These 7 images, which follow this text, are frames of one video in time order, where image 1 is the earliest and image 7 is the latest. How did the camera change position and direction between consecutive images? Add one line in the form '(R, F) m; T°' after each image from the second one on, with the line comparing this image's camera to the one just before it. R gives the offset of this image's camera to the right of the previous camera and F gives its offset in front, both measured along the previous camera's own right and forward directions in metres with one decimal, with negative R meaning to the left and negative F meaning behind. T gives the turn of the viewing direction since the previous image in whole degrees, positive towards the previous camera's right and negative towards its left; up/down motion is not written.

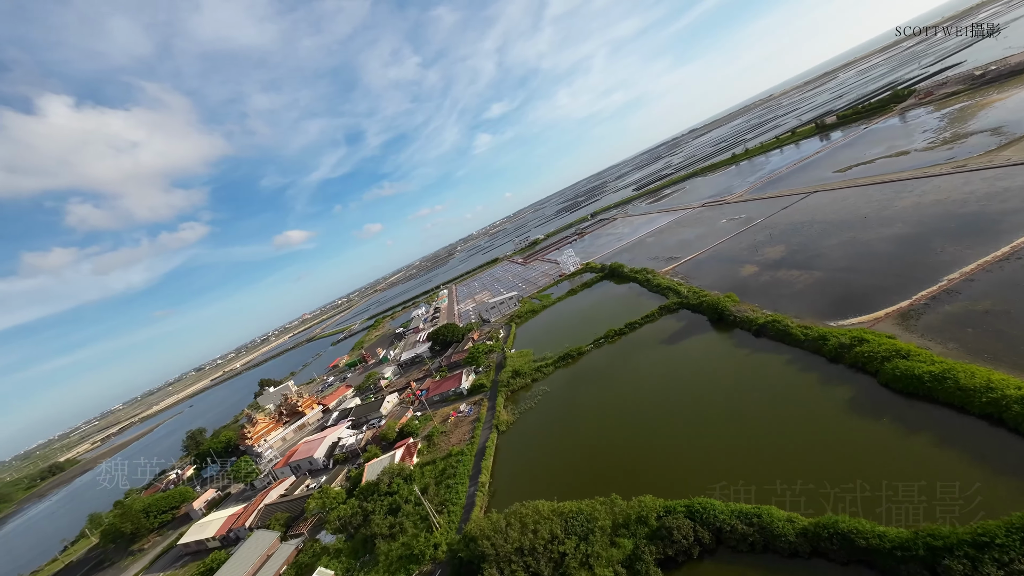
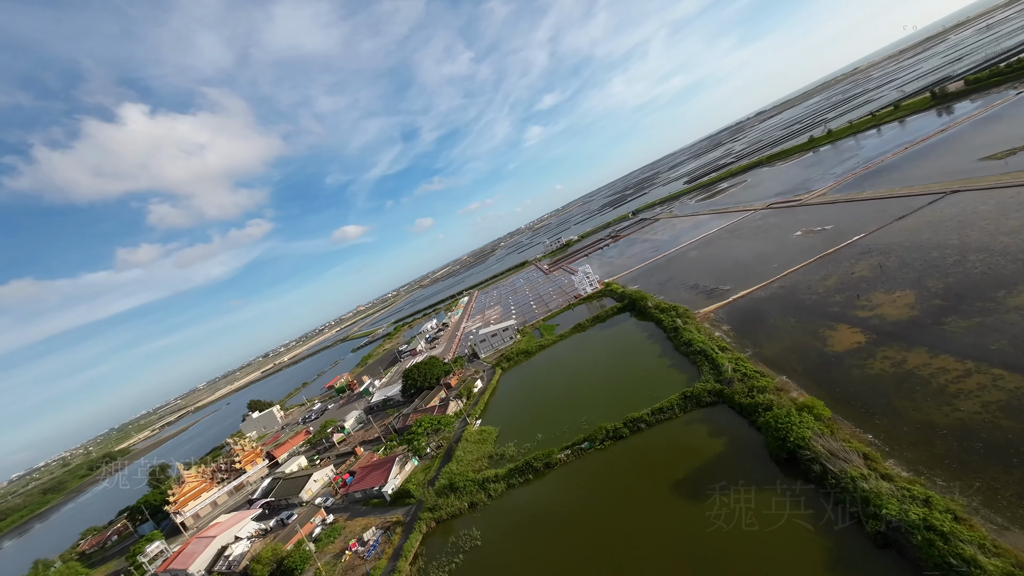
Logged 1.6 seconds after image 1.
(+4.6, +9.0) m; -7°
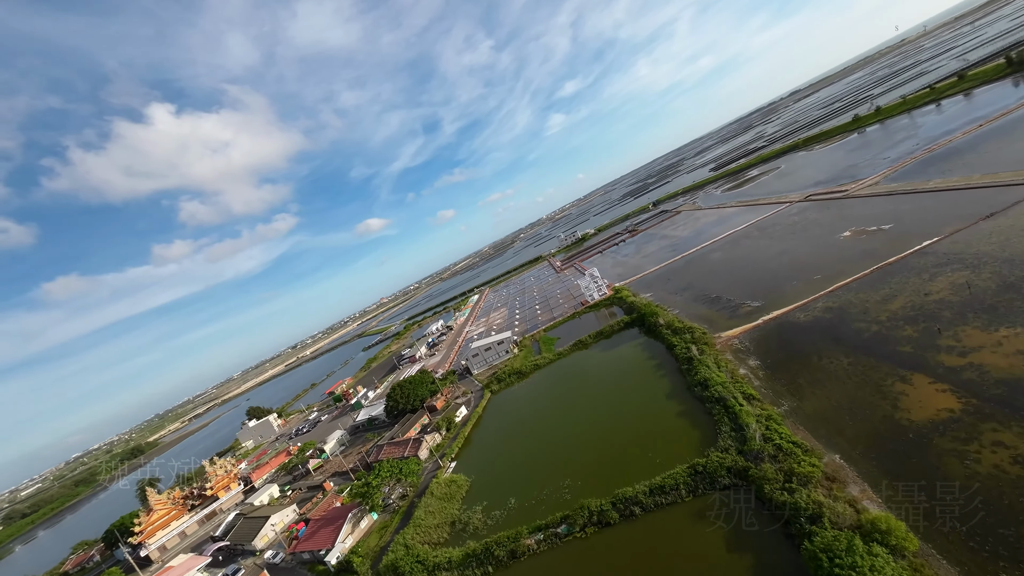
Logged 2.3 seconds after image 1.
(+2.1, +3.7) m; -3°
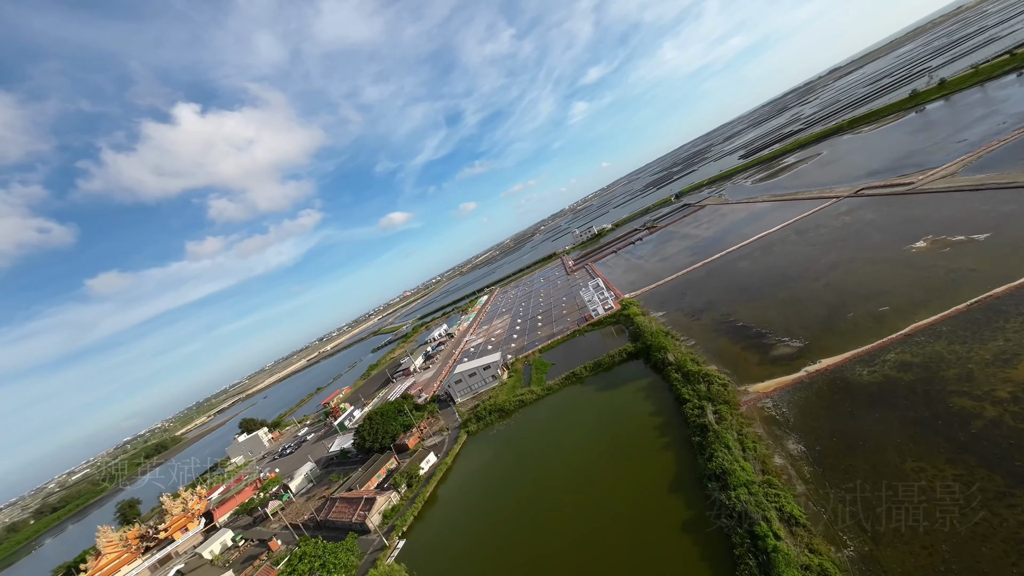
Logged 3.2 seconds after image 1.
(+2.3, +4.2) m; -3°
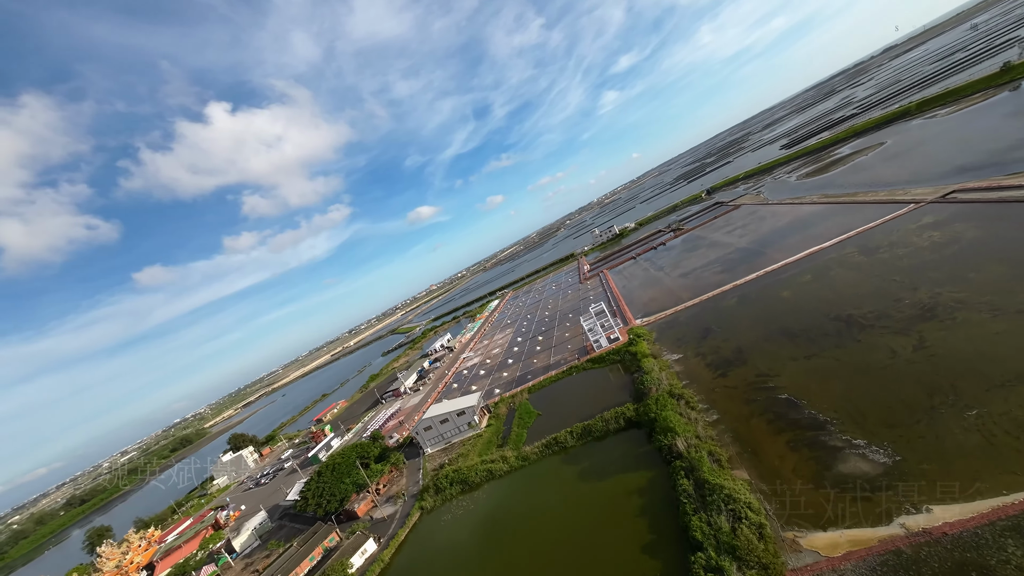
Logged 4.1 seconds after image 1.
(+2.6, +4.9) m; -4°
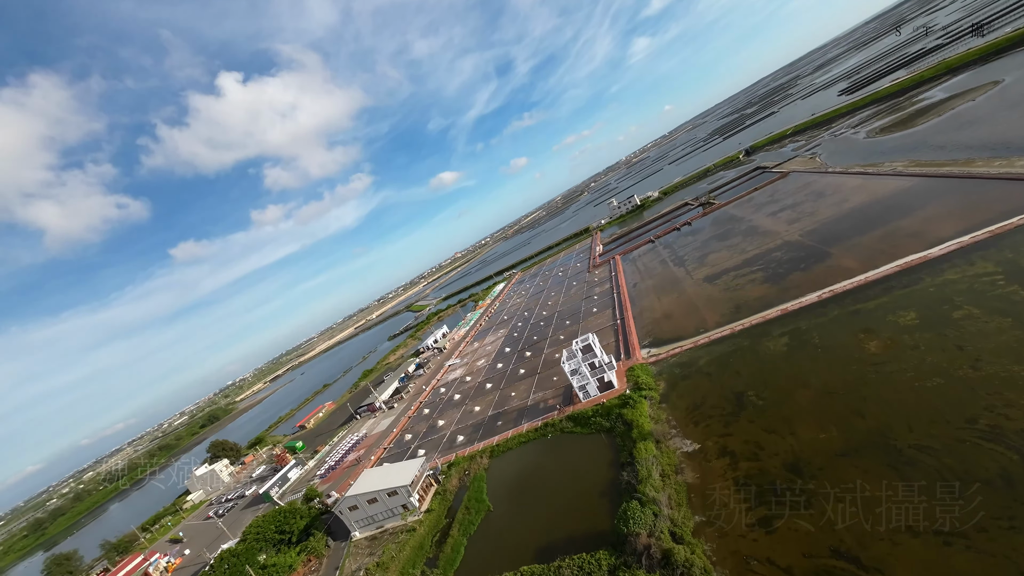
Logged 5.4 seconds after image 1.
(+3.3, +6.8) m; -4°
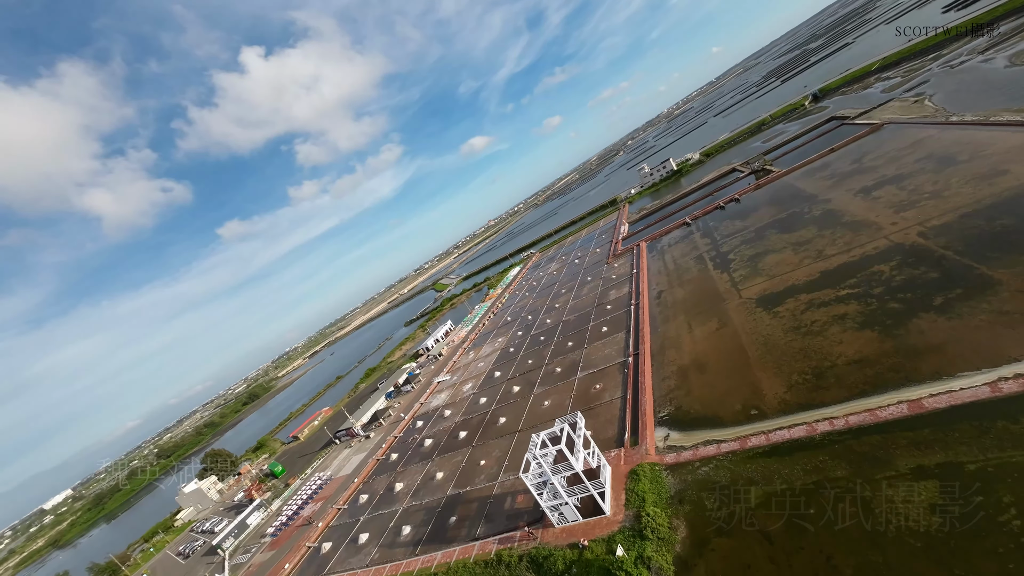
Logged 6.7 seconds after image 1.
(+3.1, +6.8) m; -5°
